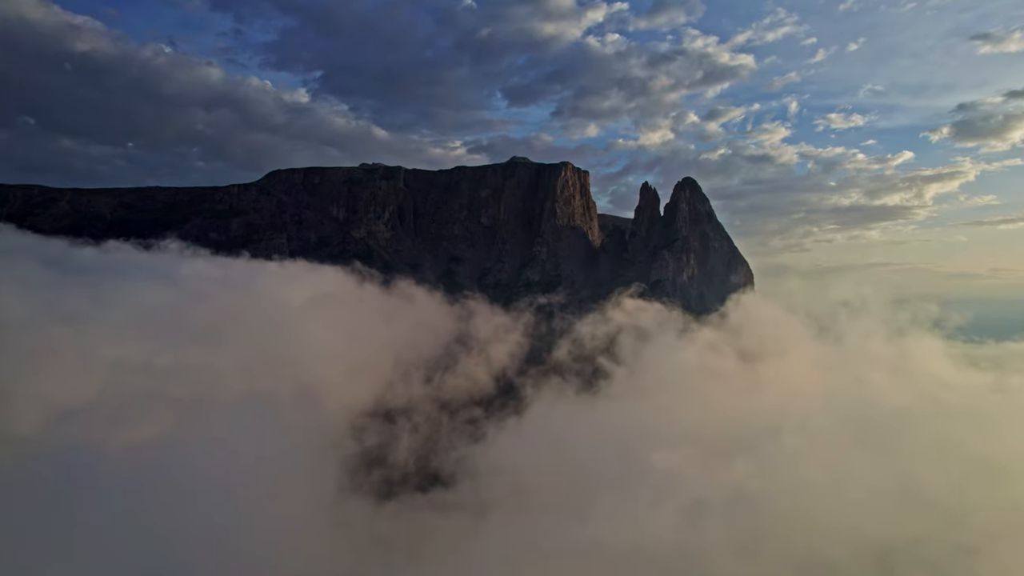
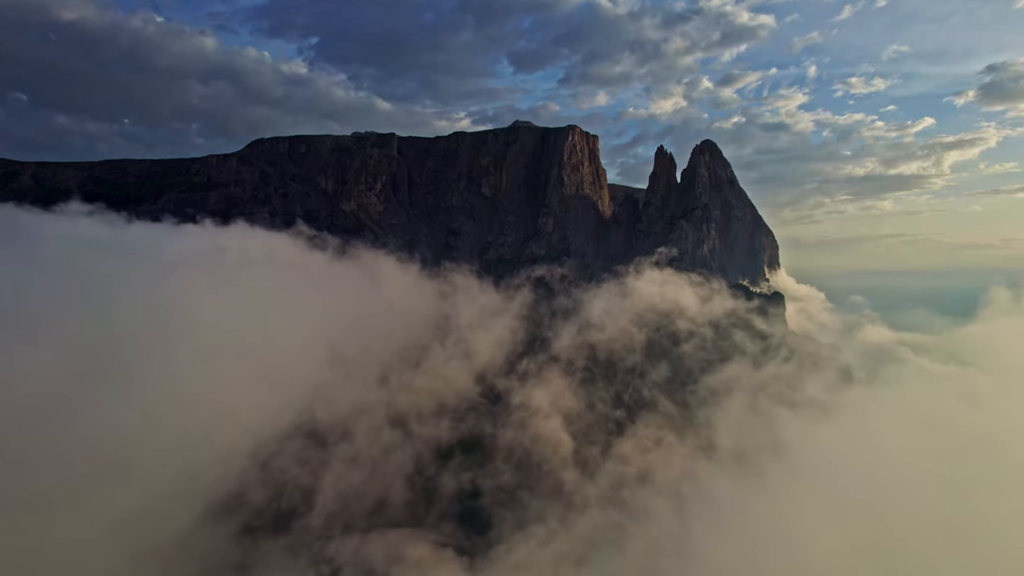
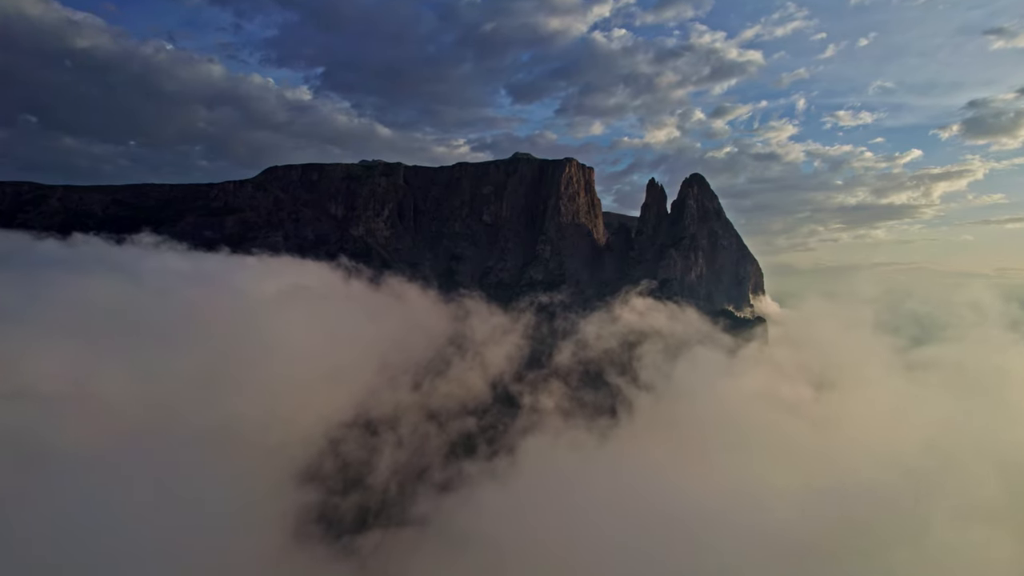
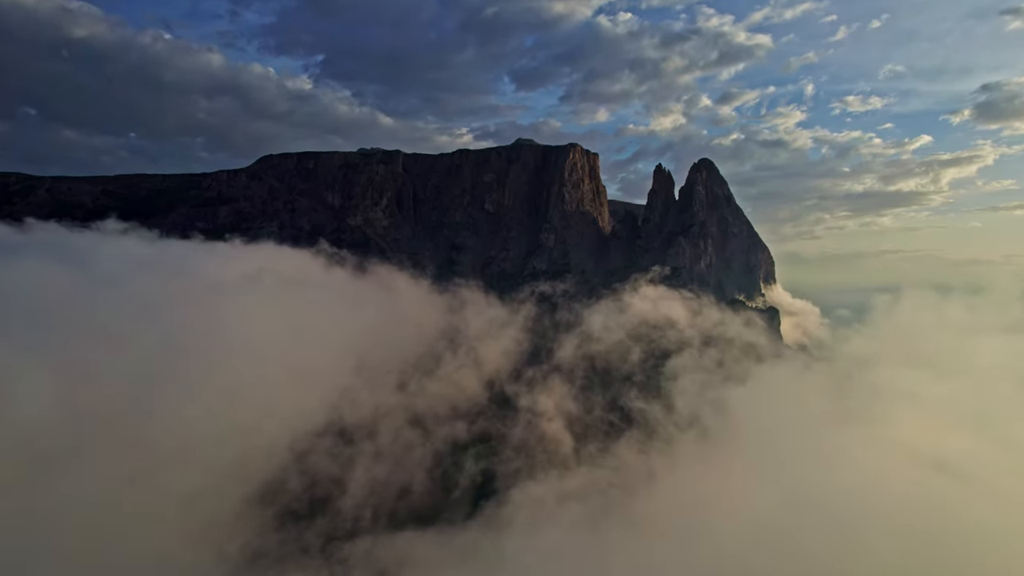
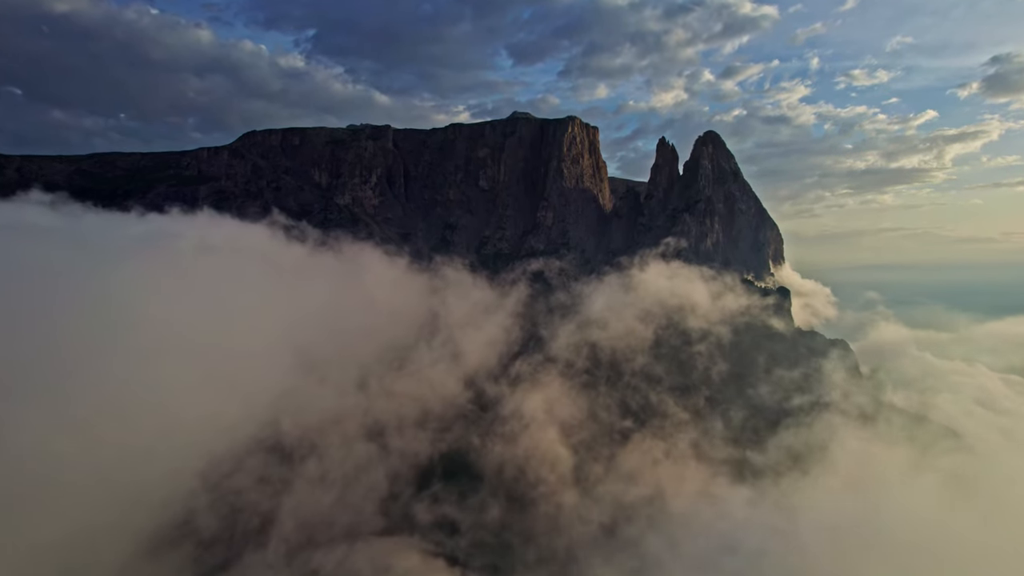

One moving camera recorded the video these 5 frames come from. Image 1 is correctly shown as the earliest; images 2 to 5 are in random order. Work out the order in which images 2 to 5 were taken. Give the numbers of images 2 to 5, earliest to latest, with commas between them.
3, 4, 2, 5
